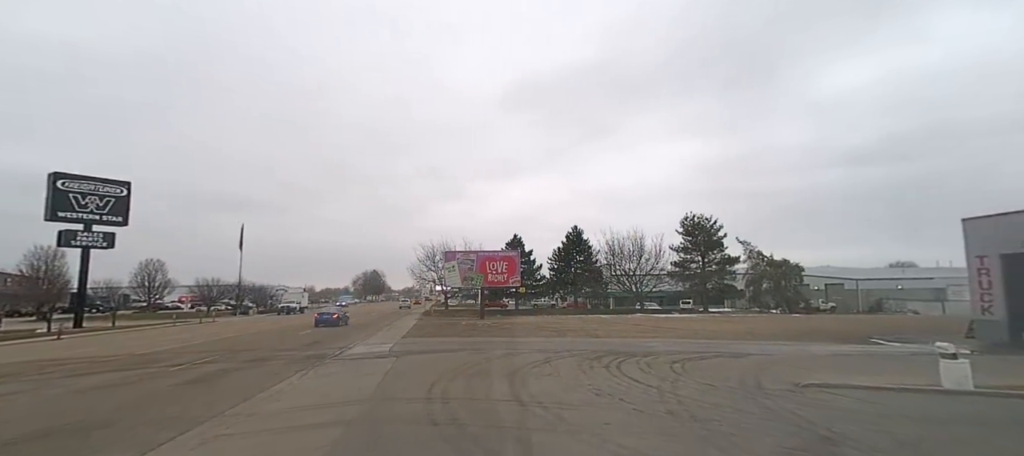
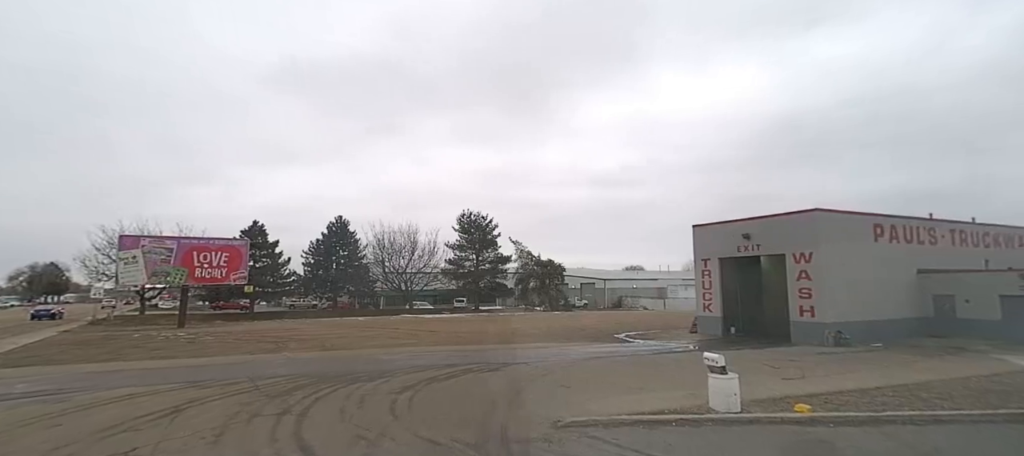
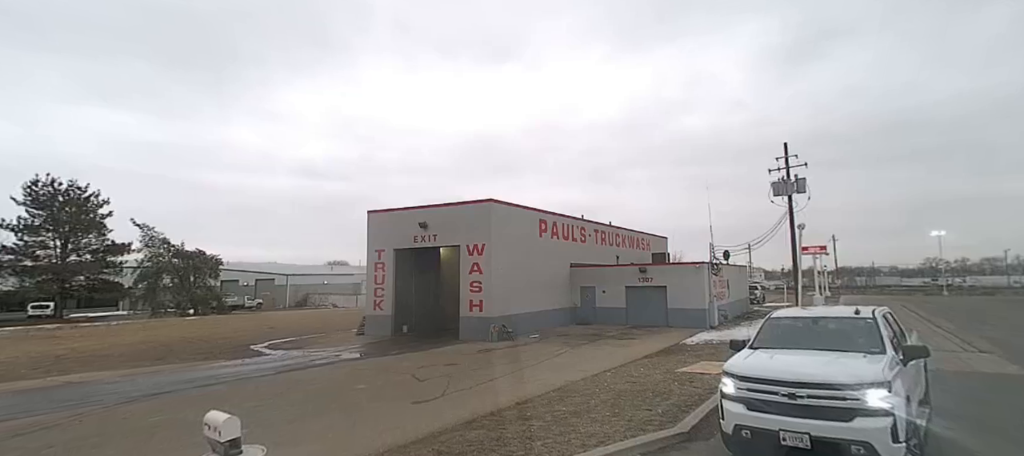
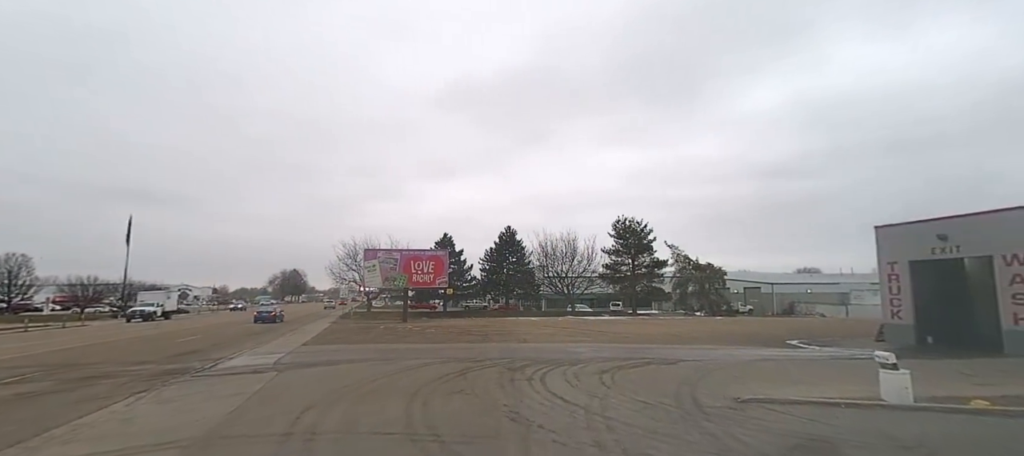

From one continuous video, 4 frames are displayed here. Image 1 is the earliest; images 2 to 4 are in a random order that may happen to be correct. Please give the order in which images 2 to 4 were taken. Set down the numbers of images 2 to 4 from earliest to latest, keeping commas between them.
4, 2, 3
